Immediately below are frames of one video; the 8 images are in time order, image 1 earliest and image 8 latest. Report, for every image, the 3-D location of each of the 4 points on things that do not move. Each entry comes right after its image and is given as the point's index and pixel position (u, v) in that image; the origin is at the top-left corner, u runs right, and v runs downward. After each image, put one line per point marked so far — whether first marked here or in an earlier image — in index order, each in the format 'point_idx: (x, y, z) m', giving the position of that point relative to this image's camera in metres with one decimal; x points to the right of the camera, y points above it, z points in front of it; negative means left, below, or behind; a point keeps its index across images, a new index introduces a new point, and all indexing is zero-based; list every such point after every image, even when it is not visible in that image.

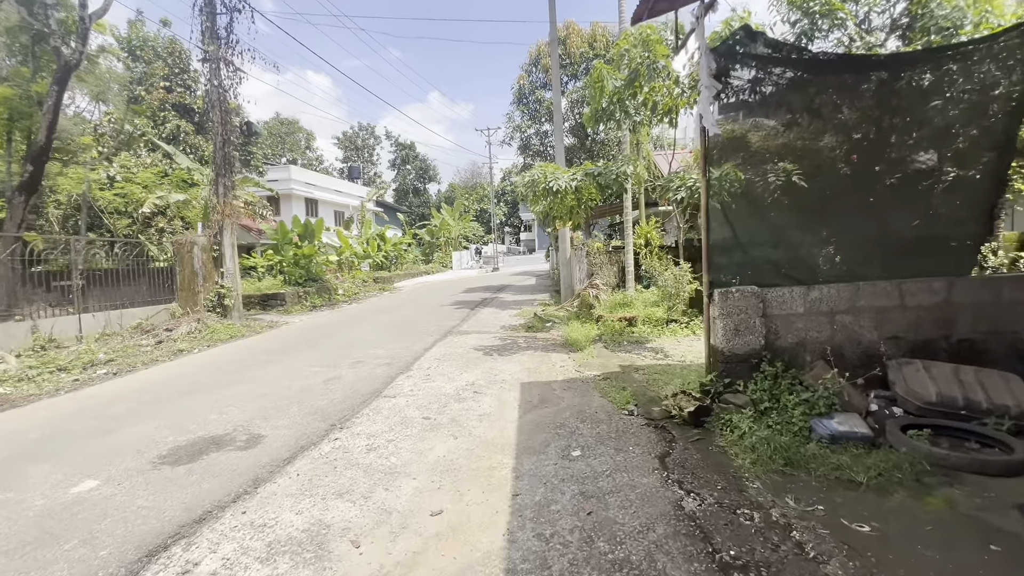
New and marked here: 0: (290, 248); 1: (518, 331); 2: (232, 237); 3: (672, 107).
0: (-8.1, +1.4, +16.6) m
1: (+0.1, -0.9, +8.9) m
2: (-6.8, +1.2, +11.0) m
3: (+2.5, +2.8, +7.0) m
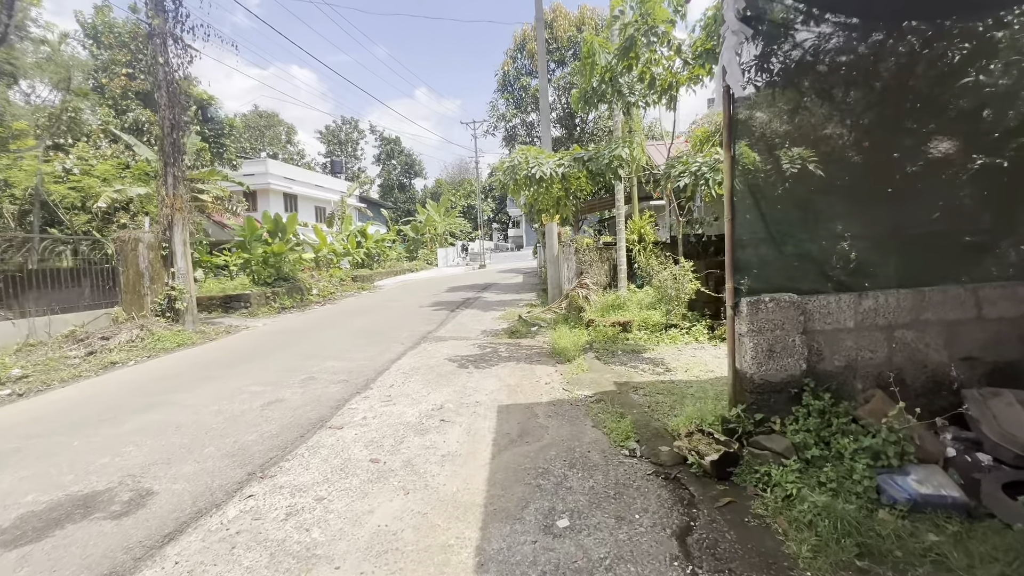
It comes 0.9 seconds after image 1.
0: (-8.7, +1.4, +15.5) m
1: (-0.2, -0.9, +8.0) m
2: (-7.2, +1.2, +10.0) m
3: (+2.2, +2.8, +6.1) m
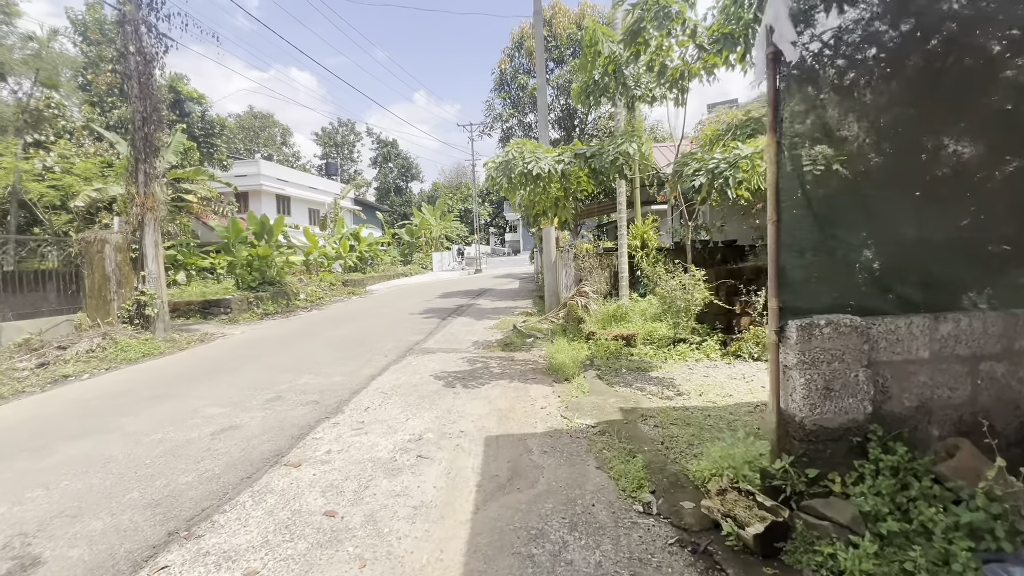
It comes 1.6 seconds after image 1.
0: (-8.8, +1.3, +14.9) m
1: (-0.3, -1.0, +7.4) m
2: (-7.3, +1.1, +9.3) m
3: (+2.1, +2.6, +5.5) m
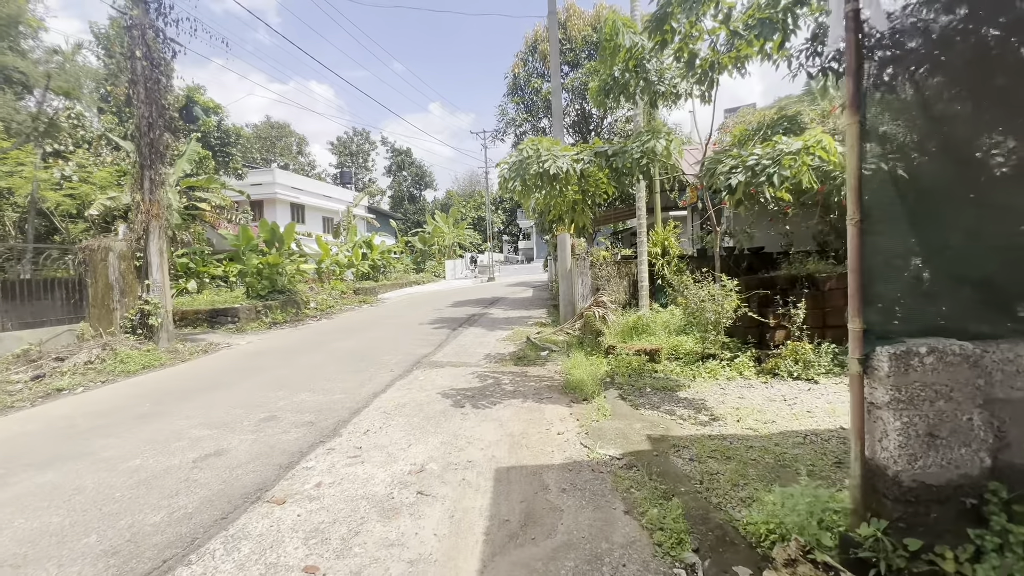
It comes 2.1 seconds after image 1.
0: (-8.4, +1.0, +14.7) m
1: (-0.1, -1.2, +6.9) m
2: (-7.0, +0.9, +9.1) m
3: (+2.2, +2.5, +5.1) m
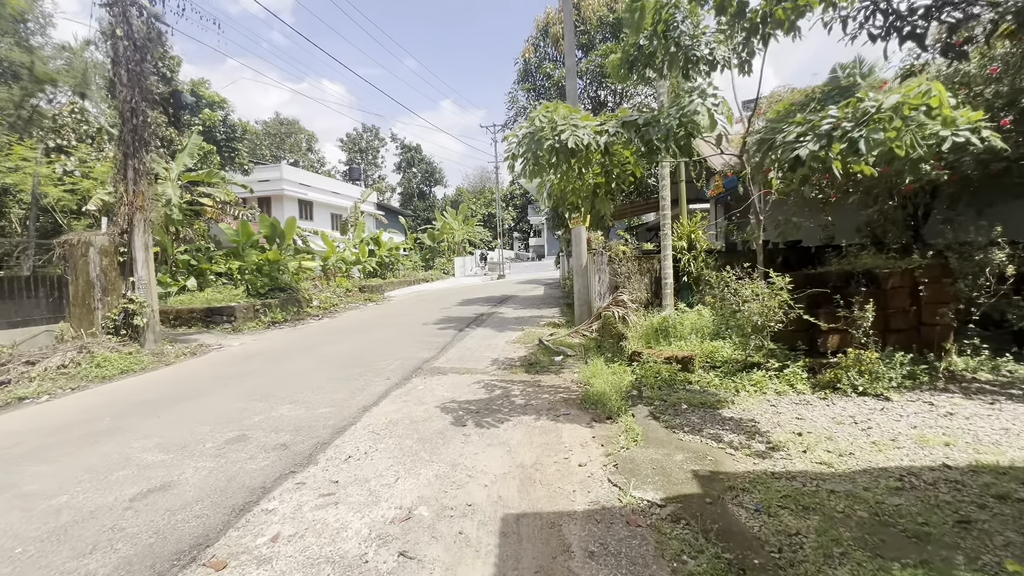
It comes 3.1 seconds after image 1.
0: (-8.0, +1.1, +14.1) m
1: (0.0, -1.2, +6.2) m
2: (-6.8, +0.9, +8.5) m
3: (+2.4, +2.5, +4.3) m
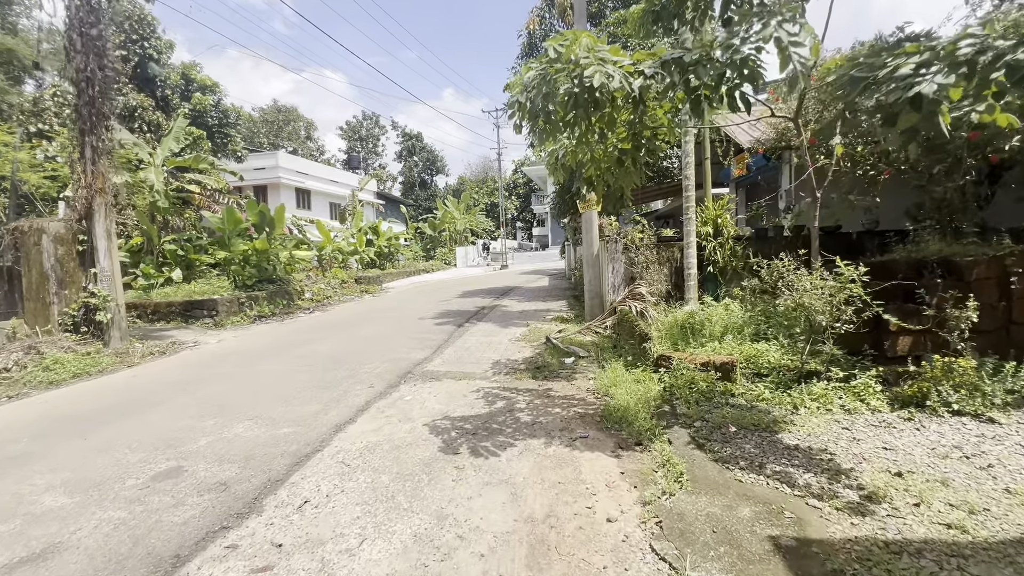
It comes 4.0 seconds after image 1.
0: (-7.9, +1.3, +13.2) m
1: (+0.1, -1.1, +5.3) m
2: (-6.8, +1.1, +7.6) m
3: (+2.4, +2.6, +3.3) m
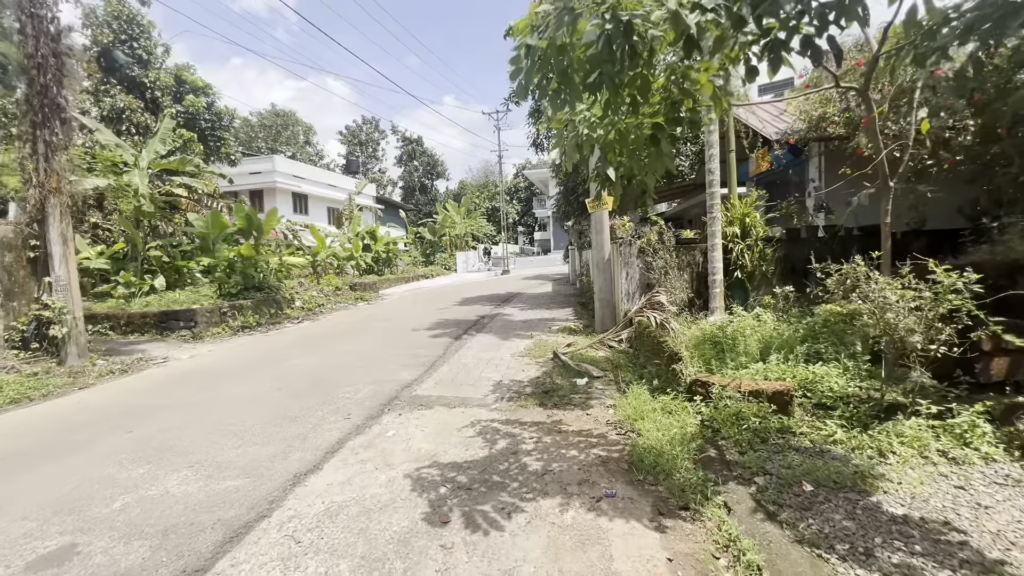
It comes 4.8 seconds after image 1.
0: (-7.9, +1.1, +12.5) m
1: (+0.1, -1.2, +4.5) m
2: (-6.7, +0.9, +6.8) m
3: (+2.4, +2.5, +2.5) m
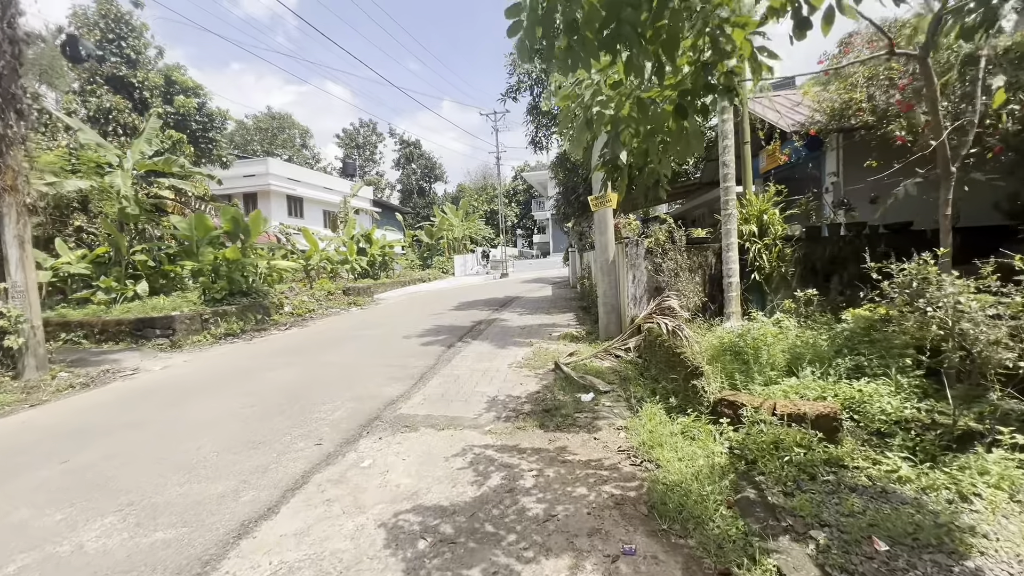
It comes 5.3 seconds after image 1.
0: (-7.9, +1.0, +11.9) m
1: (+0.1, -1.2, +3.9) m
2: (-6.8, +0.8, +6.3) m
3: (+2.4, +2.5, +2.0) m
